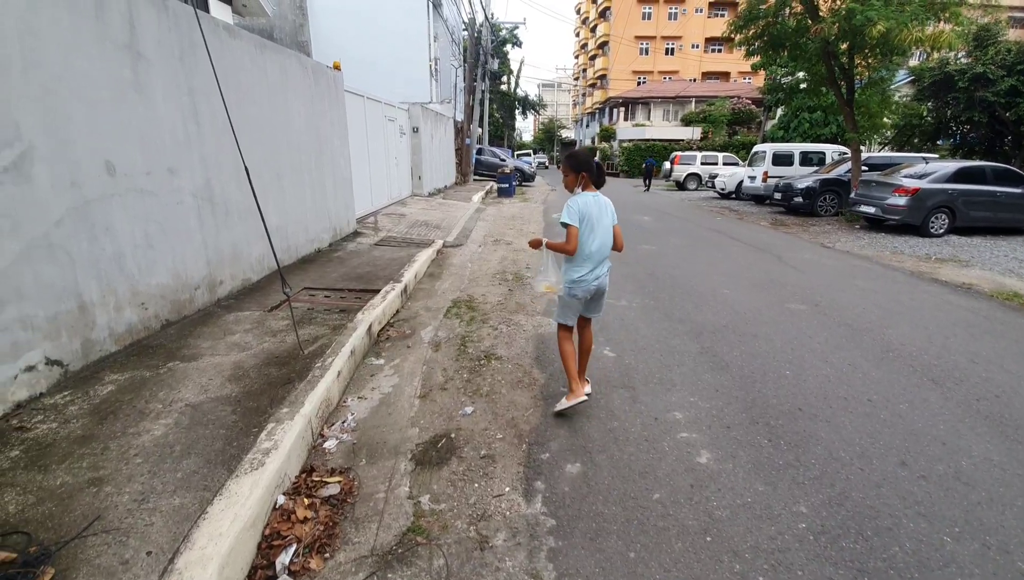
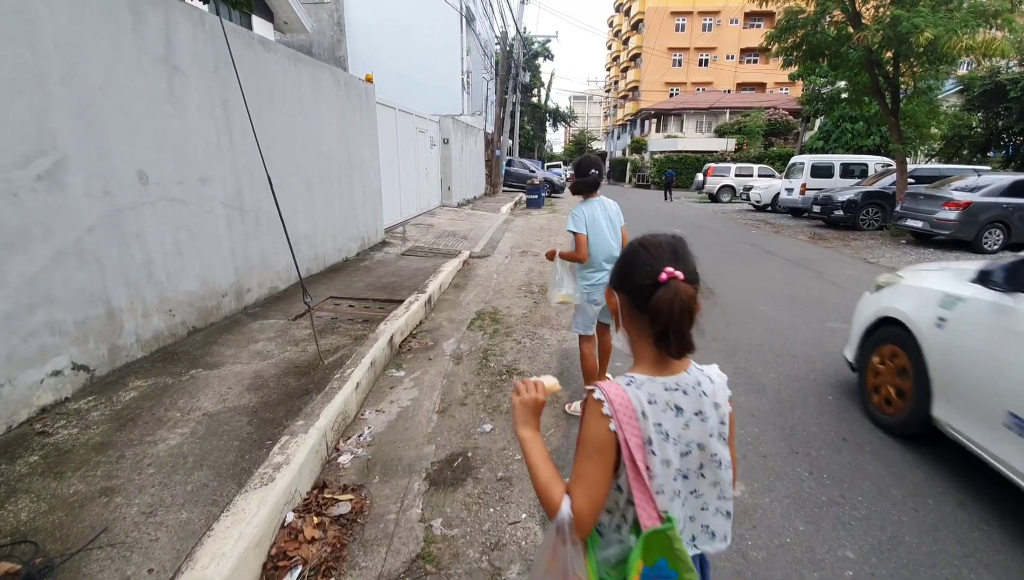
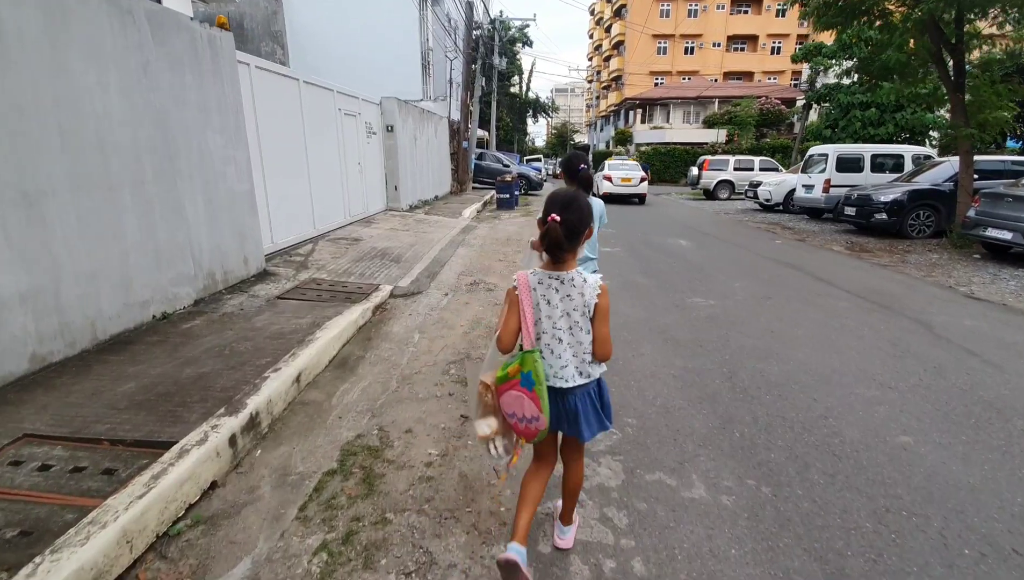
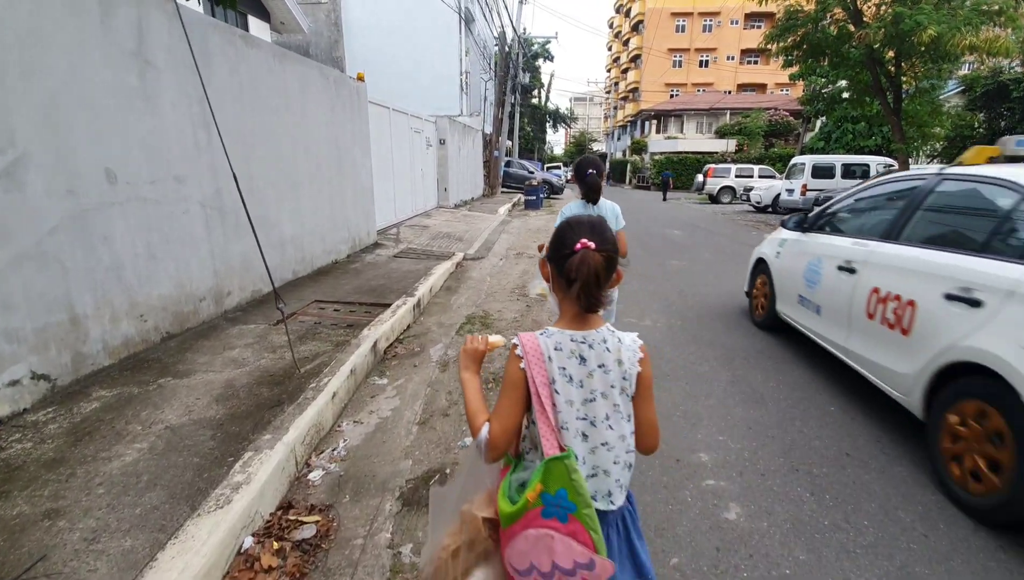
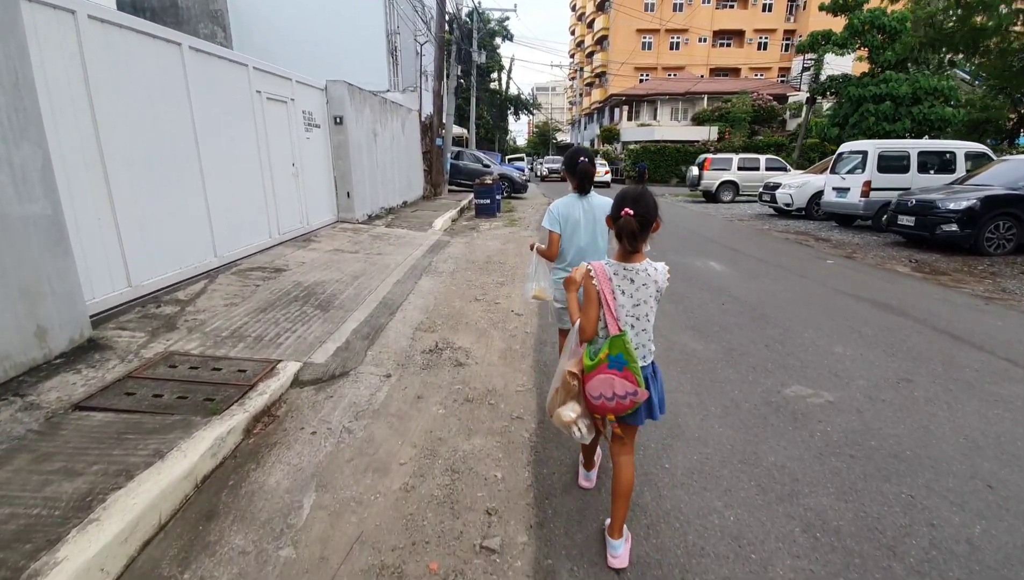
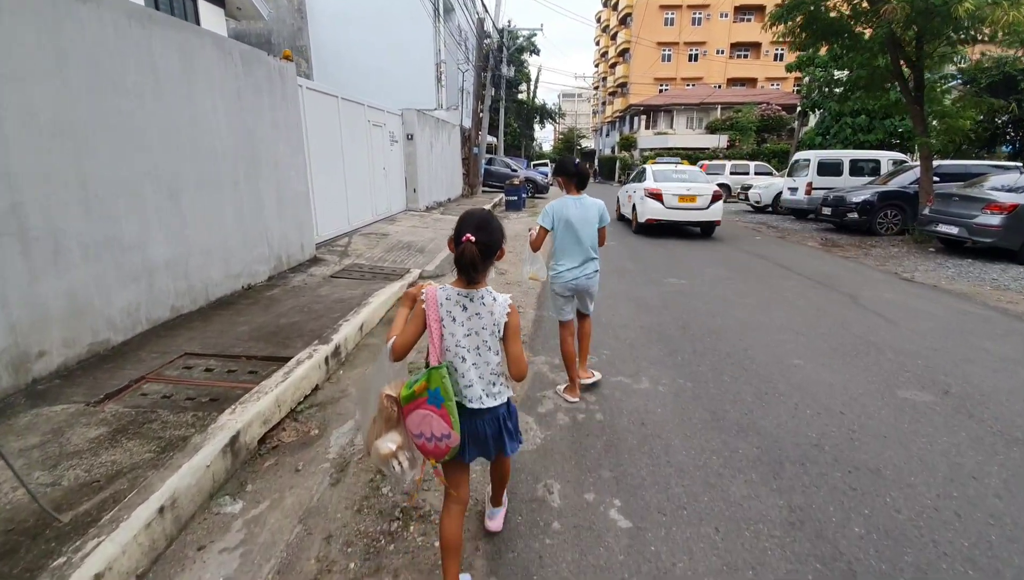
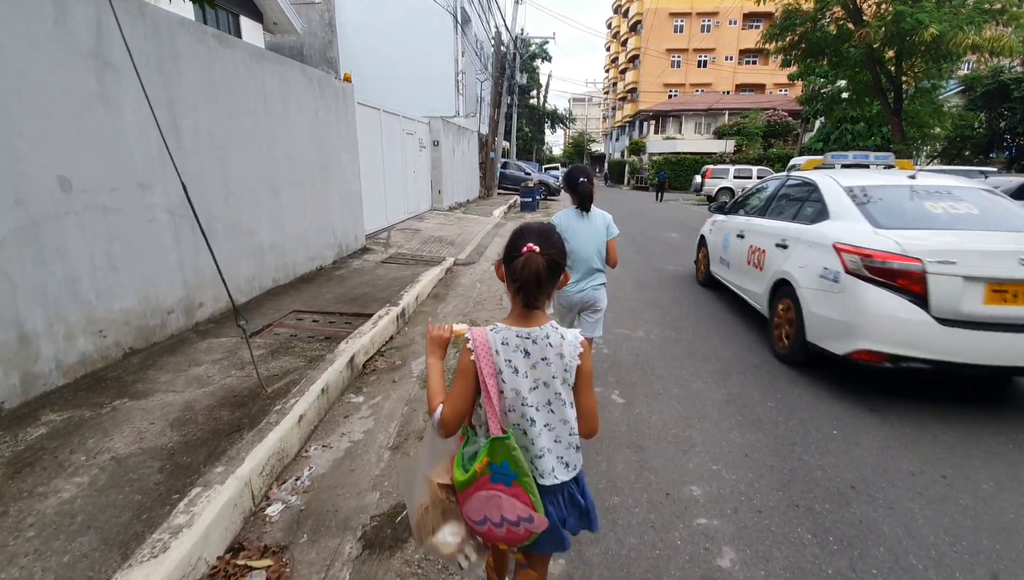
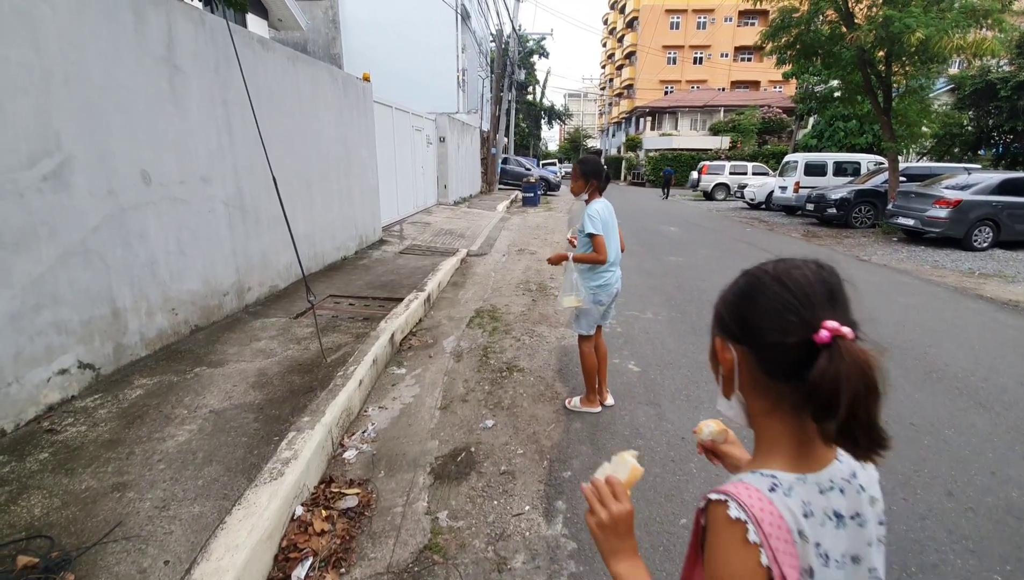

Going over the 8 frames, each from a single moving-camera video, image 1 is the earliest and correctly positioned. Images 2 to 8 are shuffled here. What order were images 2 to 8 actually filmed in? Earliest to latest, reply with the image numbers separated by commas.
8, 2, 4, 7, 6, 3, 5
